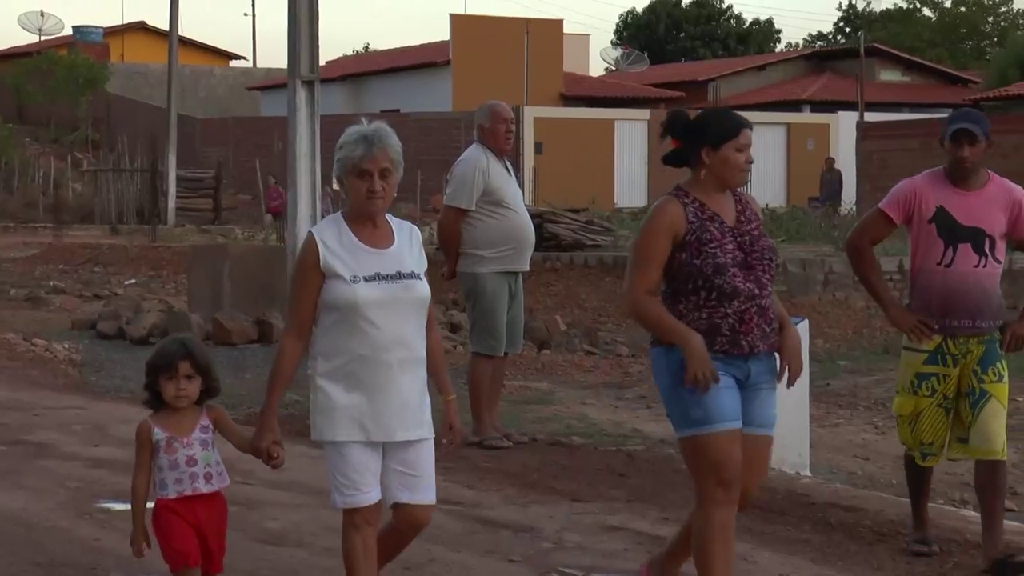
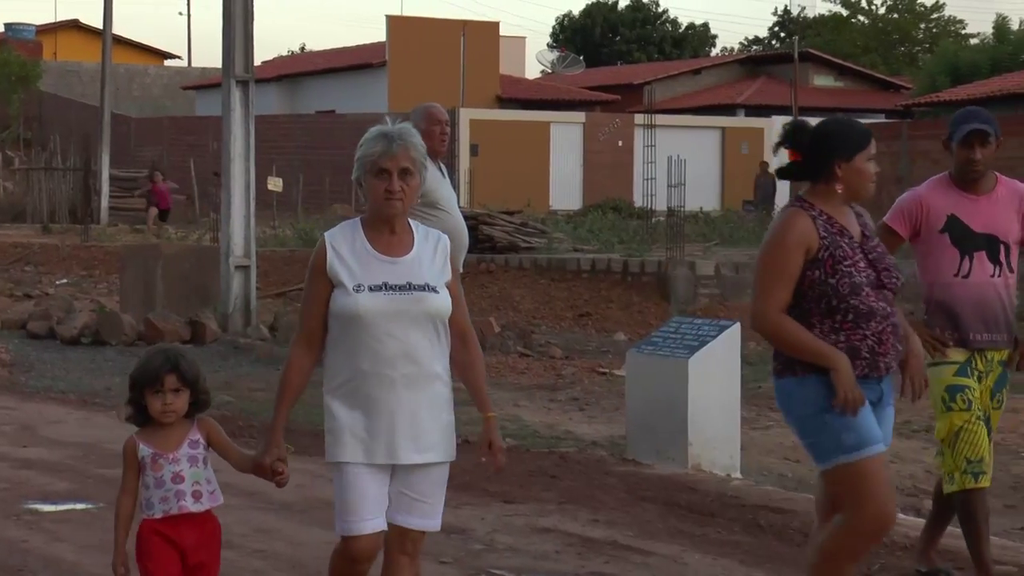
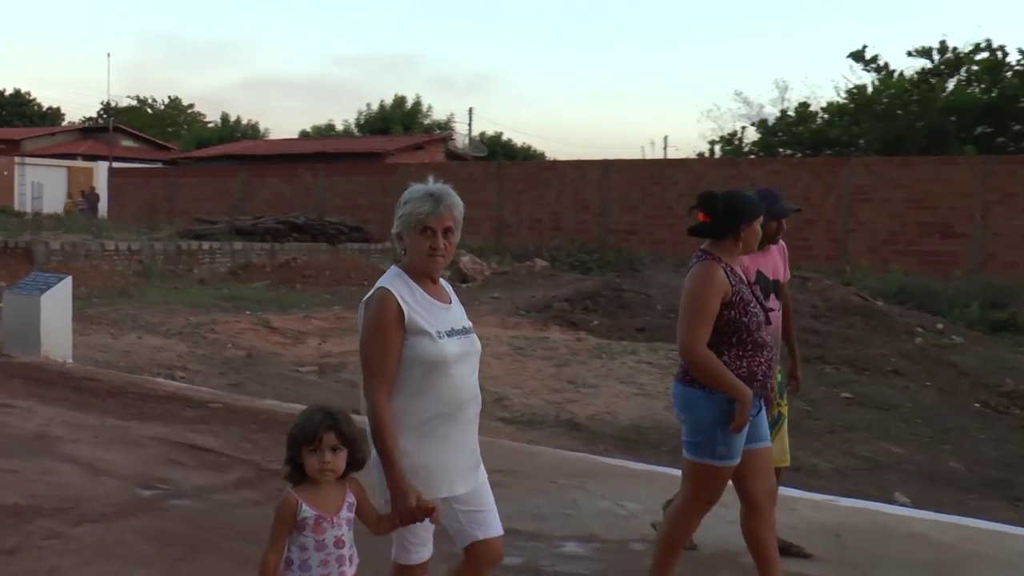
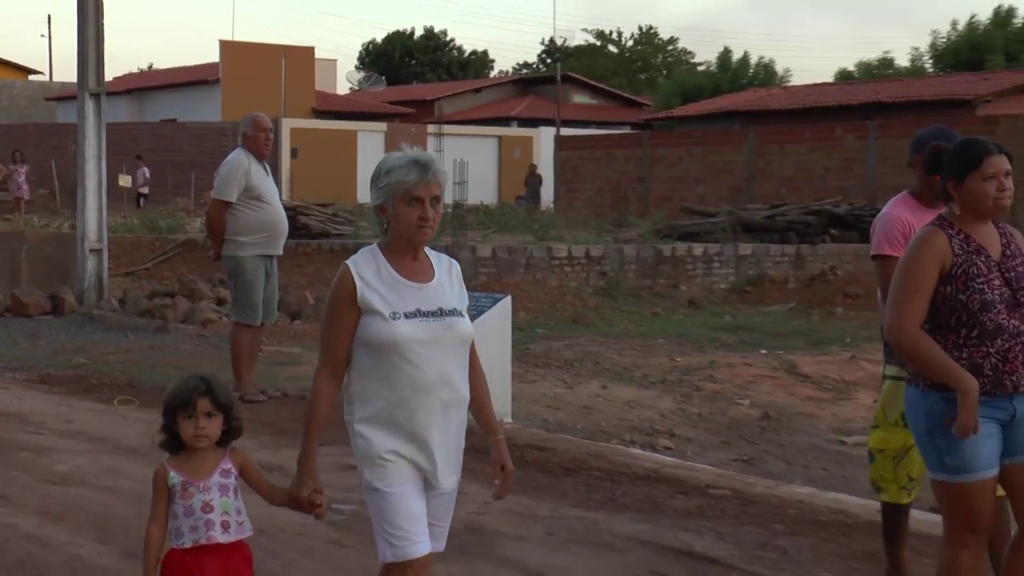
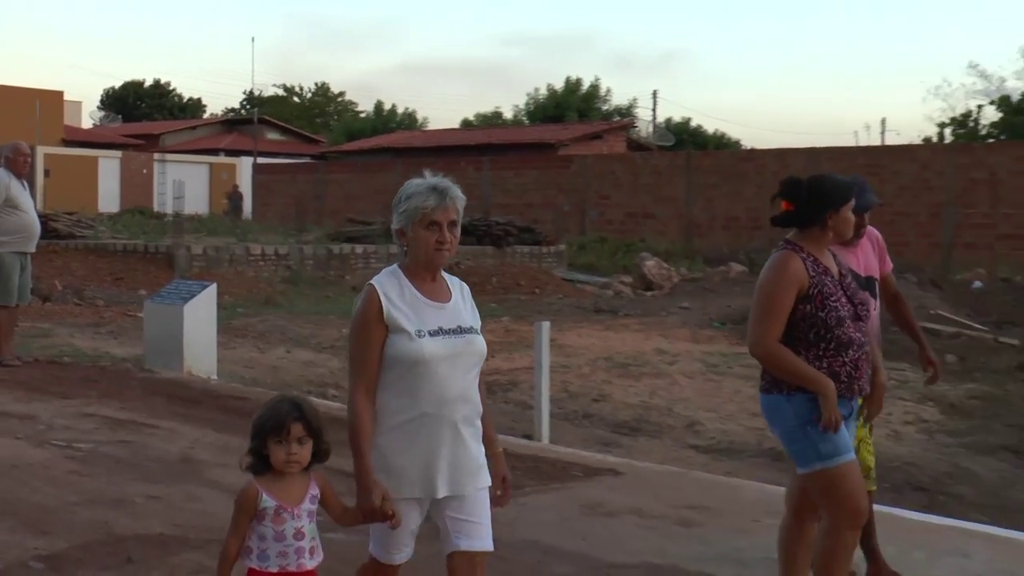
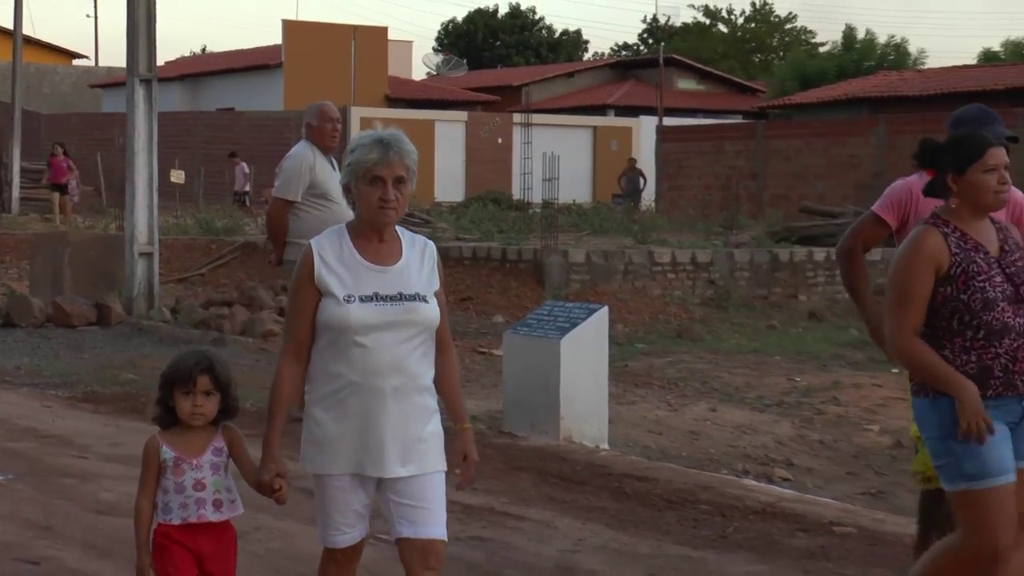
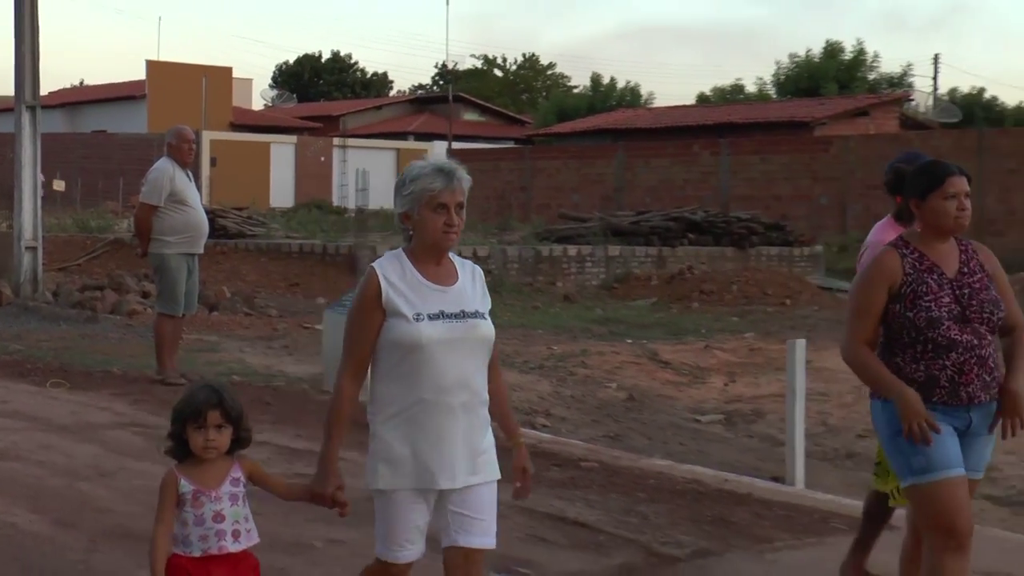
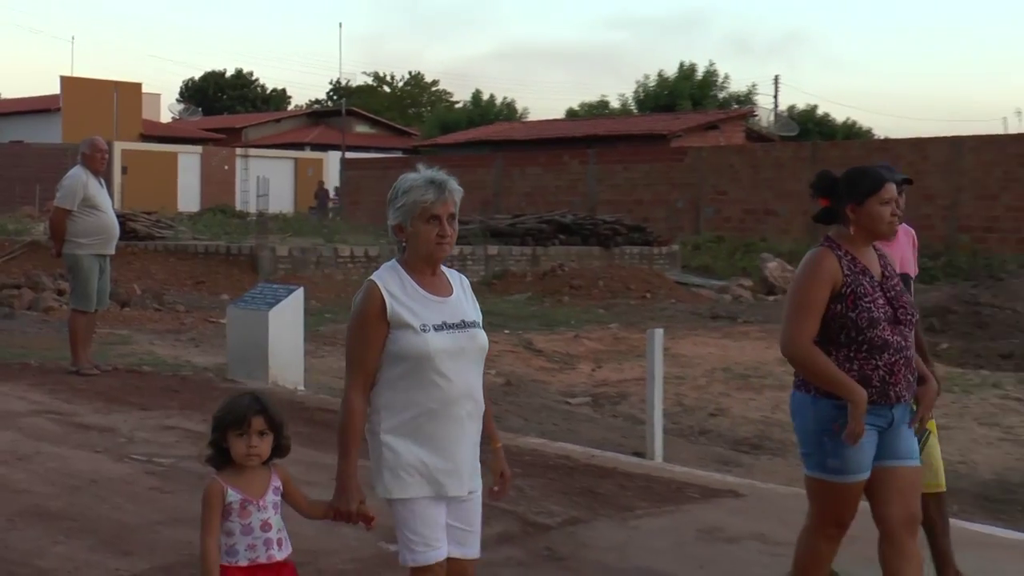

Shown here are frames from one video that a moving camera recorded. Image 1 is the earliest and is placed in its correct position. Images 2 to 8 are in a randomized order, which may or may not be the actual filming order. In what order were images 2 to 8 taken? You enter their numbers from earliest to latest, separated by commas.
2, 6, 4, 7, 8, 5, 3
